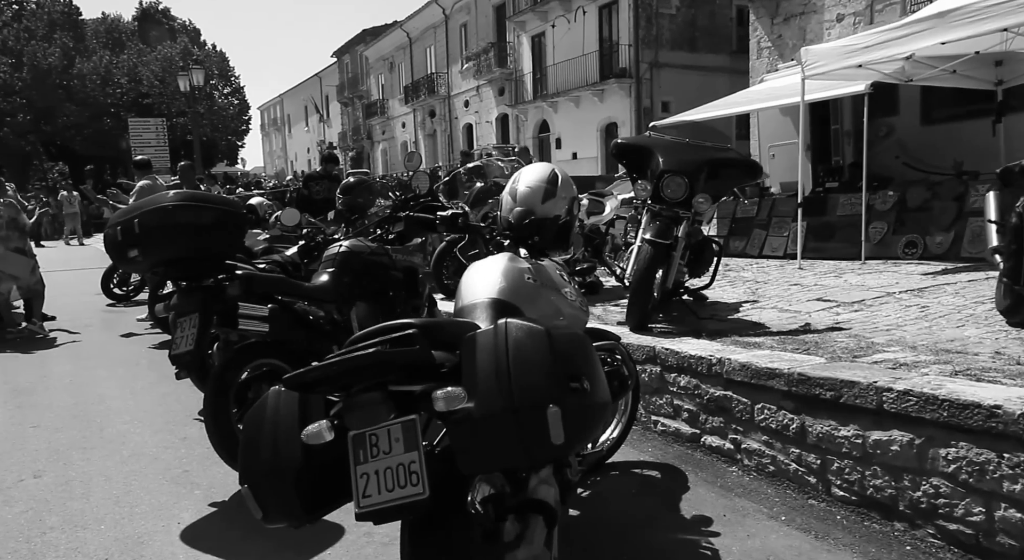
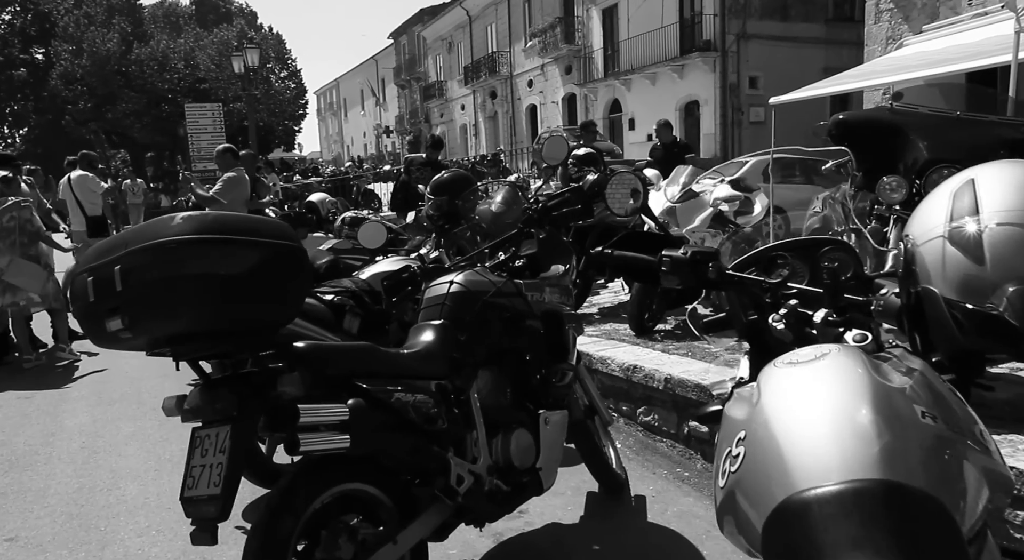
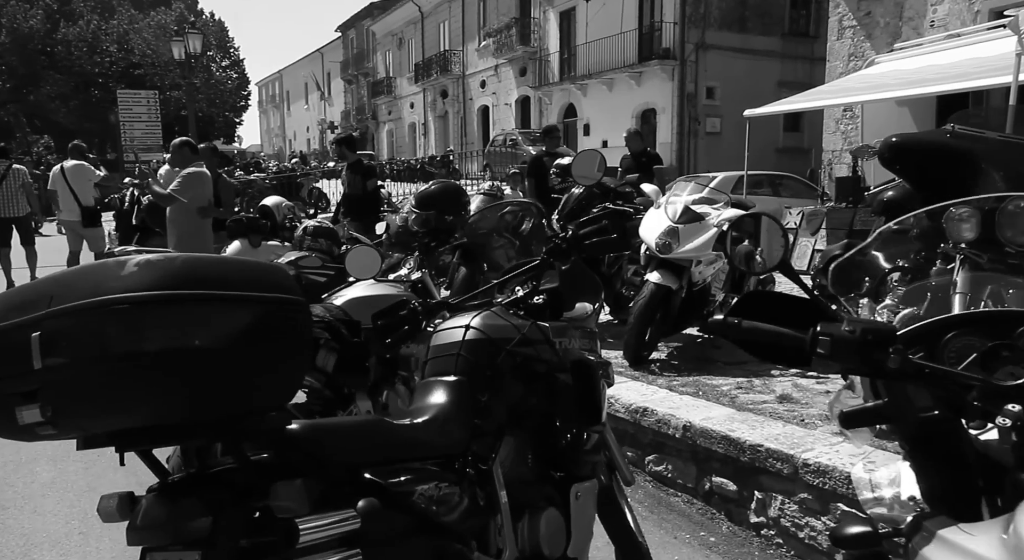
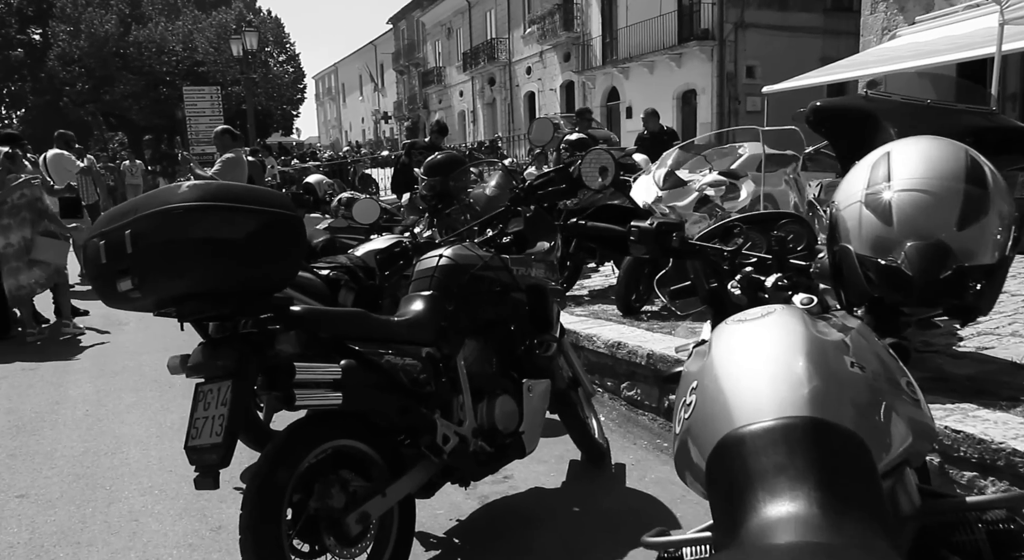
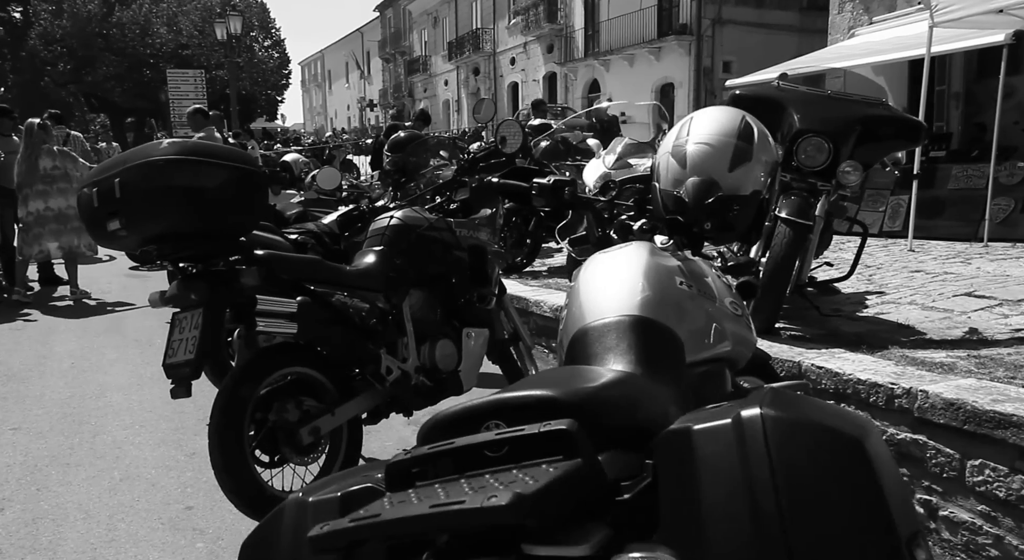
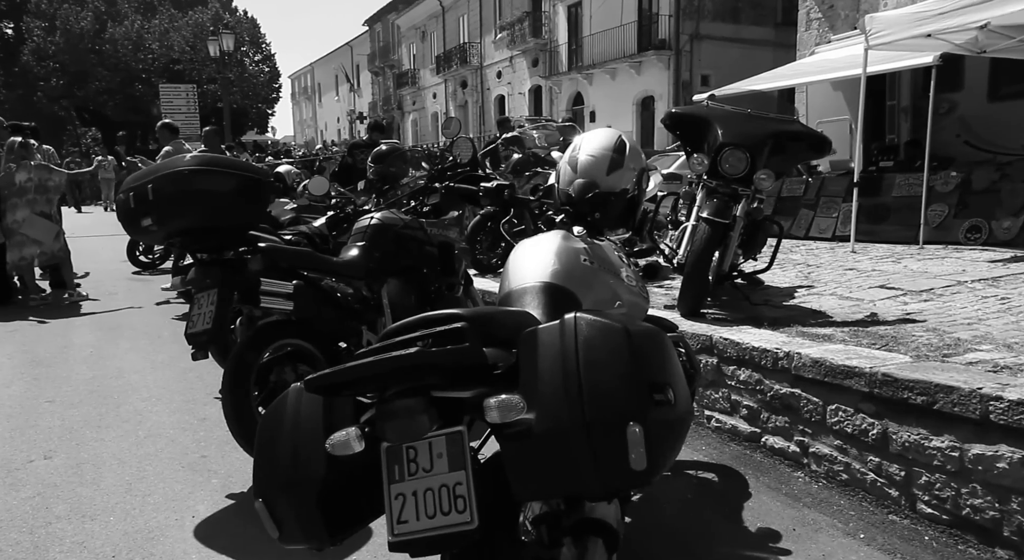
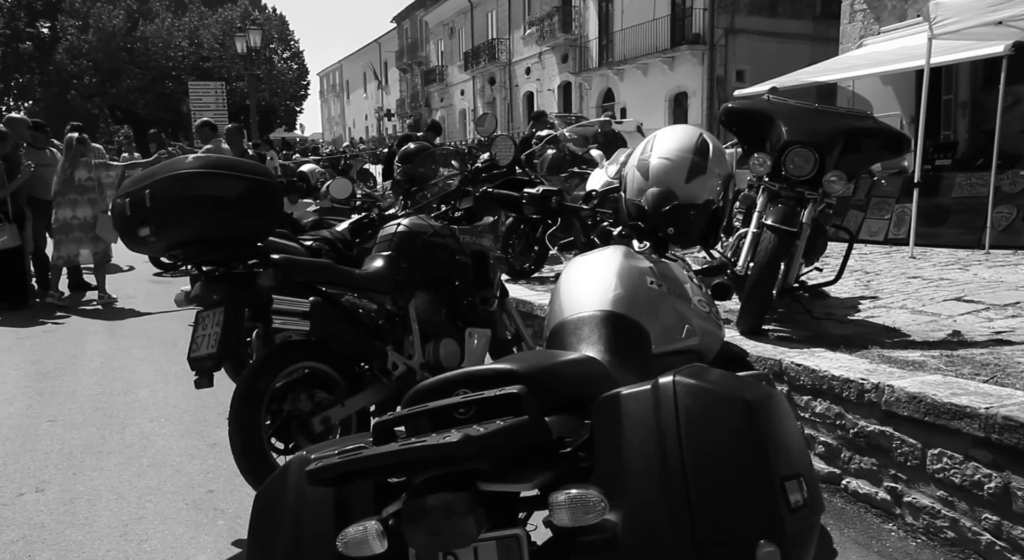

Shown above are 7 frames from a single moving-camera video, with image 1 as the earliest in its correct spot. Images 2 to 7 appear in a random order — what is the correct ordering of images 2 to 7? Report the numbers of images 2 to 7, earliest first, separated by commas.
6, 7, 5, 4, 2, 3
